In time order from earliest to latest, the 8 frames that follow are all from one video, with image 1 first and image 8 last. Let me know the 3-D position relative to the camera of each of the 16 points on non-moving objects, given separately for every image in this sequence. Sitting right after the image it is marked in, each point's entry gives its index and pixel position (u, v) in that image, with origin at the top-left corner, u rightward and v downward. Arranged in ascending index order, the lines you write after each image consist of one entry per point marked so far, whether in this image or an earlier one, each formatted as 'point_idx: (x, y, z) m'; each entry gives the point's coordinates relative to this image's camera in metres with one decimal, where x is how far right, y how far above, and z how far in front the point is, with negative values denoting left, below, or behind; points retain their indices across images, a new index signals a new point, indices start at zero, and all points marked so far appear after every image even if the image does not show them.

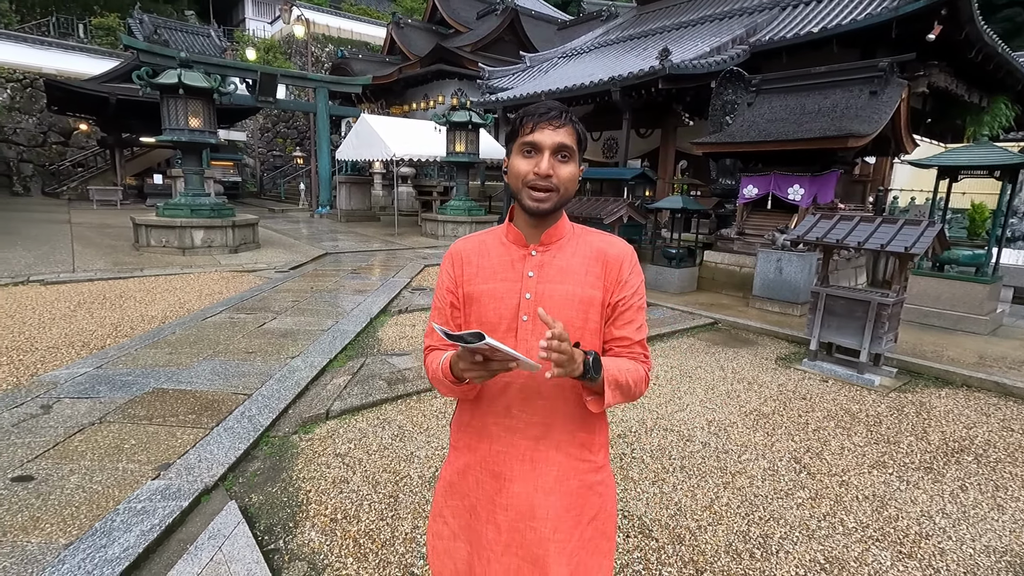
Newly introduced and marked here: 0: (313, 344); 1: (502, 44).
0: (-1.5, -0.4, +4.1) m
1: (-0.3, +8.3, +18.3) m
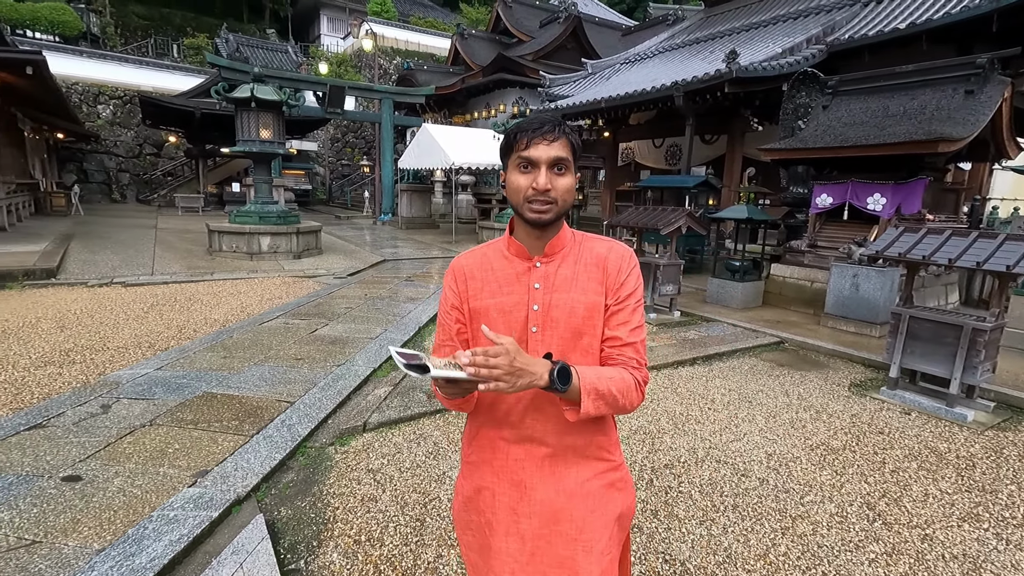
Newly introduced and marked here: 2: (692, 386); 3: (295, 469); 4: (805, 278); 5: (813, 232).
0: (-1.2, -0.5, +4.2) m
1: (+1.8, +8.0, +18.2) m
2: (+1.3, -0.7, +3.8) m
3: (-1.0, -0.9, +2.6) m
4: (+3.4, +0.1, +6.3) m
5: (+3.5, +0.6, +6.3) m
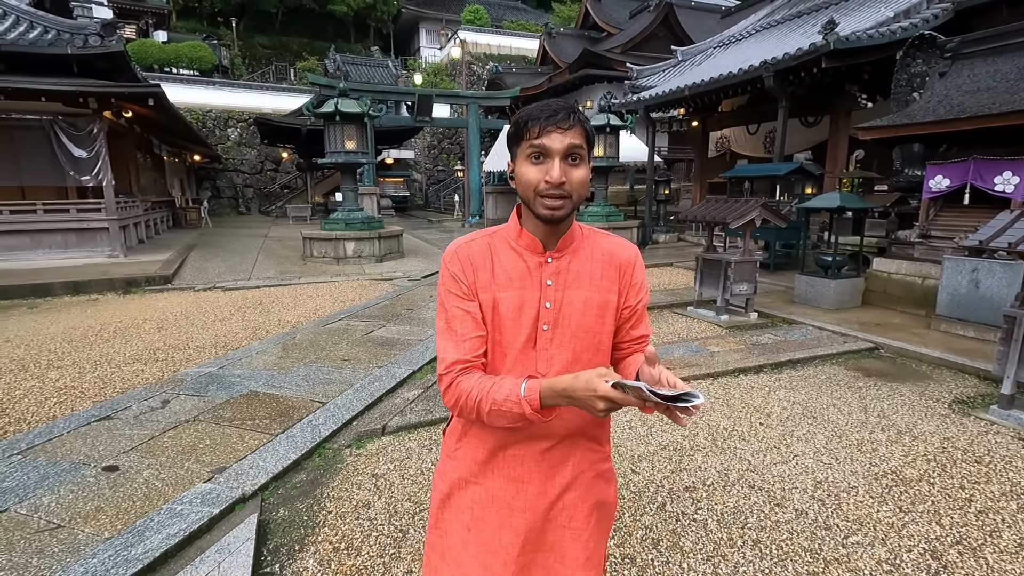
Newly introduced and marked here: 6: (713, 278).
0: (-0.8, -0.5, +4.2) m
1: (+4.7, +8.0, +17.4) m
2: (+1.5, -0.7, +3.4) m
3: (-1.0, -0.9, +2.6) m
4: (+4.1, +0.1, +5.4) m
5: (+4.2, +0.7, +5.5) m
6: (+2.0, +0.1, +5.3) m
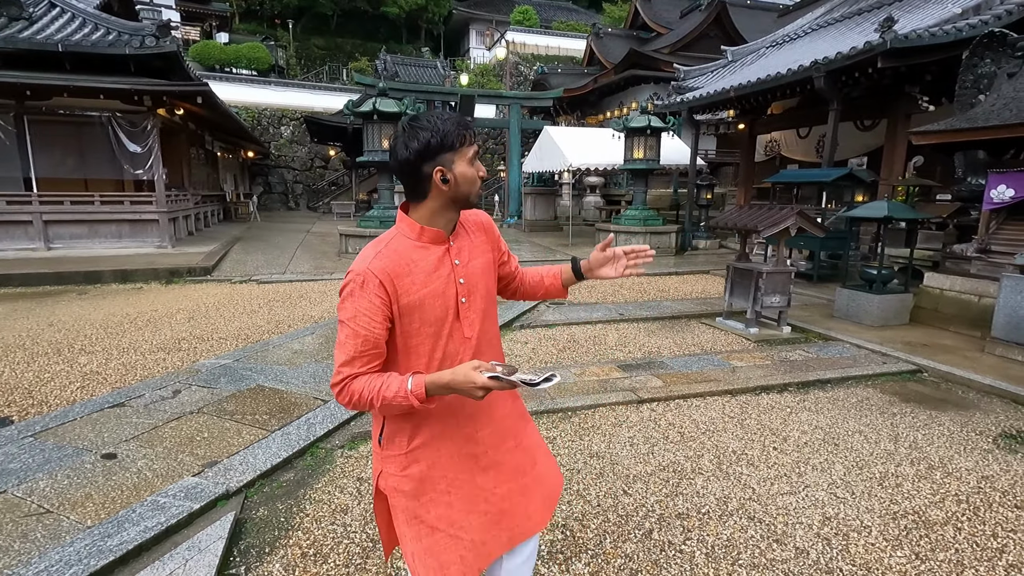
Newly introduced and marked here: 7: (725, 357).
0: (-0.7, -0.5, +4.2) m
1: (+6.1, +7.8, +16.9) m
2: (+1.5, -0.8, +3.2) m
3: (-1.0, -0.9, +2.6) m
4: (+4.2, 0.0, +5.0) m
5: (+4.4, +0.5, +5.0) m
6: (+2.2, 0.0, +5.0) m
7: (+1.7, -0.5, +4.2) m
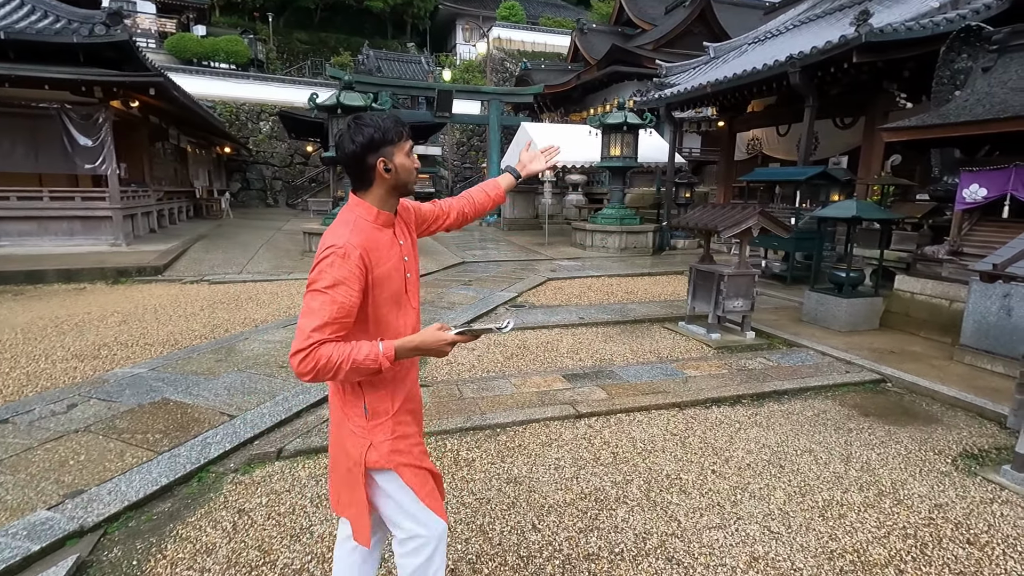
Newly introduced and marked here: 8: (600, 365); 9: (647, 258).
0: (-1.2, -0.5, +3.9) m
1: (+5.5, +7.8, +16.7) m
2: (+1.1, -0.8, +2.9) m
3: (-1.5, -0.9, +2.3) m
4: (+3.8, -0.1, +4.8) m
5: (+4.0, +0.5, +4.8) m
6: (+1.7, 0.0, +4.8) m
7: (+1.2, -0.6, +4.0) m
8: (+0.7, -0.6, +4.0) m
9: (+2.5, +0.5, +9.9) m
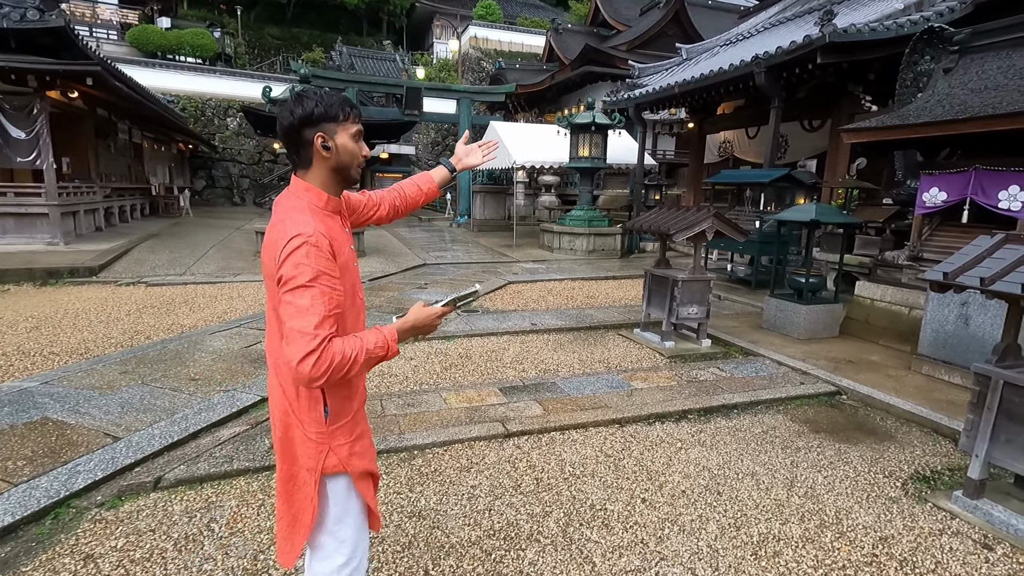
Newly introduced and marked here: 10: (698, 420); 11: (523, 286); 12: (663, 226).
0: (-1.6, -0.6, +3.6) m
1: (+4.7, +7.7, +16.6) m
2: (+0.7, -0.9, +2.7) m
3: (-1.8, -0.9, +2.0) m
4: (+3.3, -0.1, +4.6) m
5: (+3.5, +0.4, +4.7) m
6: (+1.3, -0.1, +4.6) m
7: (+0.8, -0.6, +3.7) m
8: (+0.2, -0.6, +3.7) m
9: (+1.8, +0.5, +9.7) m
10: (+1.1, -0.8, +3.2) m
11: (+0.1, 0.0, +7.2) m
12: (+1.3, +0.5, +4.5) m
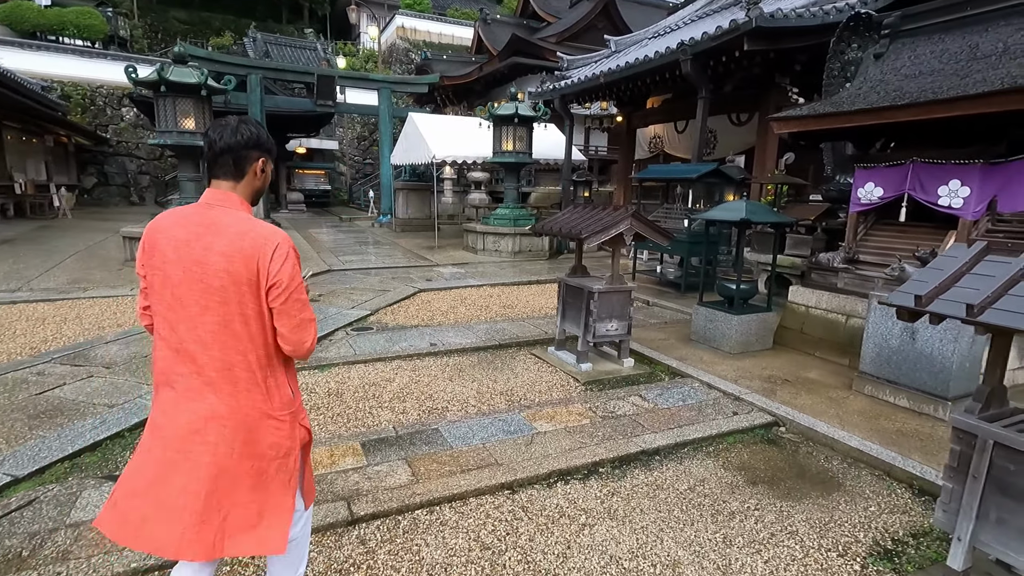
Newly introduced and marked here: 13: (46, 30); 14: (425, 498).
0: (-2.3, -0.7, +2.6) m
1: (+2.5, +7.7, +16.2) m
2: (+0.1, -1.0, +2.0) m
3: (-2.3, -1.1, +1.1) m
4: (+2.5, -0.2, +4.2) m
5: (+2.7, +0.4, +4.2) m
6: (+0.5, -0.2, +3.9) m
7: (+0.1, -0.7, +3.0) m
8: (-0.5, -0.7, +3.0) m
9: (+0.5, +0.4, +9.1) m
10: (+0.5, -0.9, +2.5) m
11: (-0.9, -0.1, +6.4) m
12: (+0.5, +0.4, +3.8) m
13: (-15.5, +8.6, +17.9) m
14: (-0.3, -0.9, +2.2) m
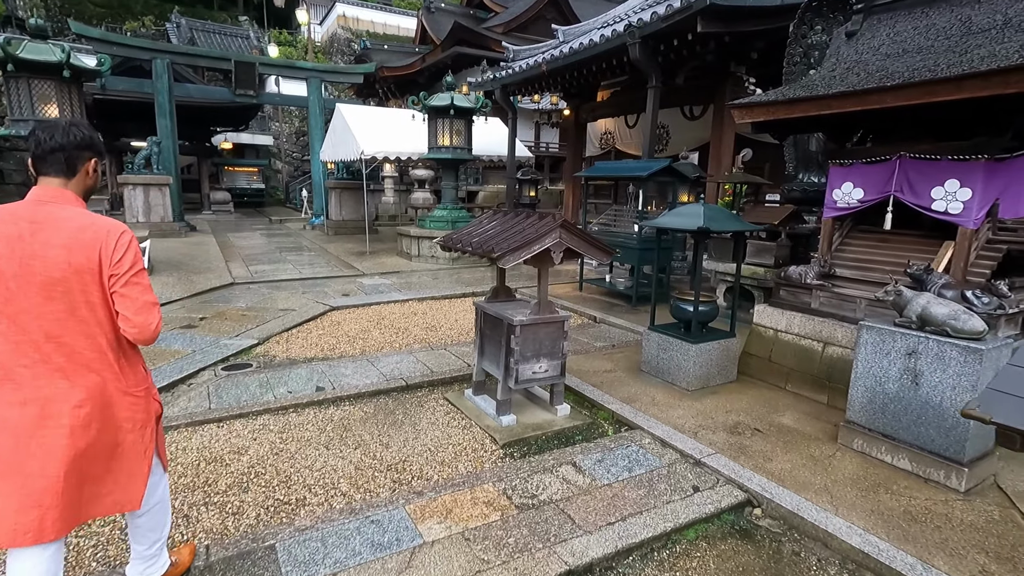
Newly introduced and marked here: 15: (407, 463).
0: (-2.7, -1.0, +1.6) m
1: (+0.9, +7.6, +15.4) m
2: (-0.3, -1.1, +1.1) m
3: (-2.7, -1.3, 0.0) m
4: (+2.0, -0.3, +3.5) m
5: (+2.1, +0.2, +3.6) m
6: (-0.1, -0.3, +3.1) m
7: (-0.4, -0.9, +2.2) m
8: (-1.0, -0.9, +2.1) m
9: (-0.5, +0.3, +8.2) m
10: (0.0, -1.1, +1.7) m
11: (-1.7, -0.3, +5.4) m
12: (-0.1, +0.3, +3.0) m
13: (-17.2, +8.2, +15.8) m
14: (-0.8, -1.1, +1.3) m
15: (-0.5, -0.8, +2.6) m
